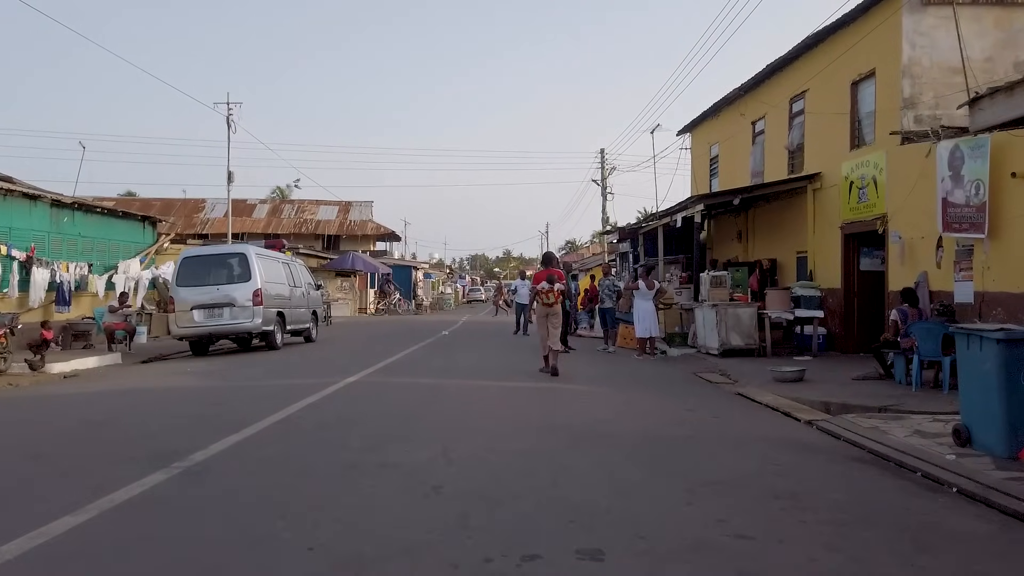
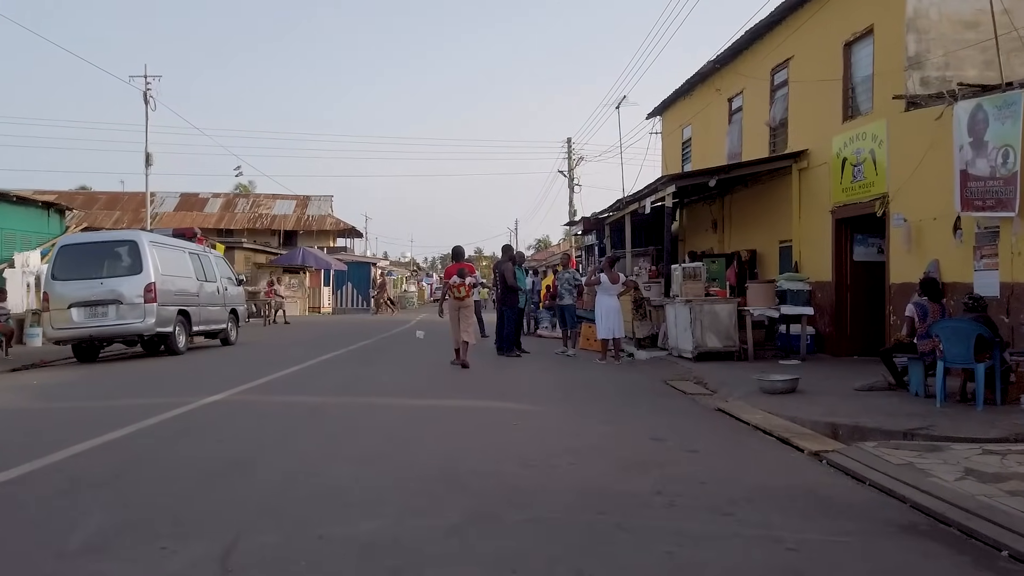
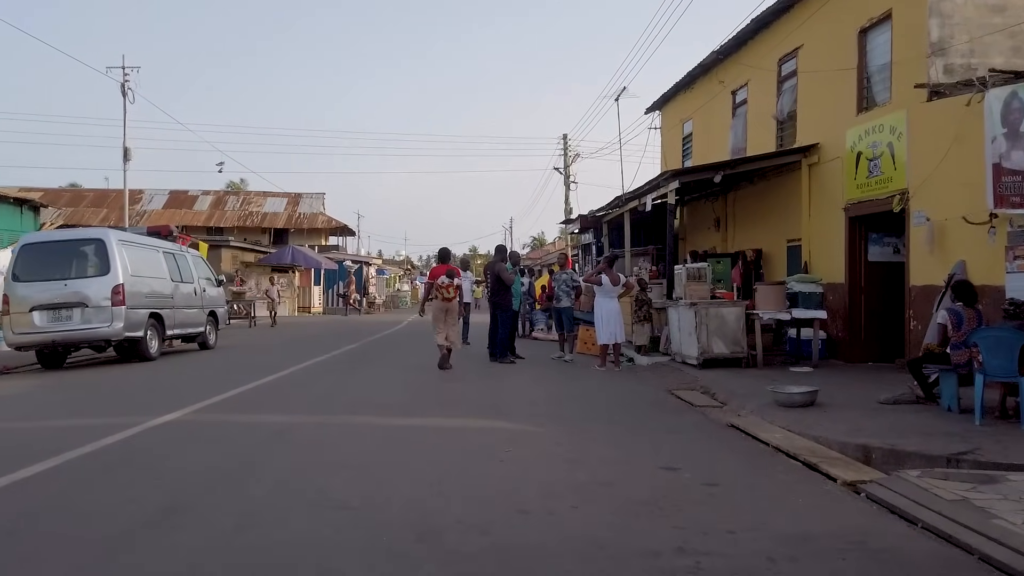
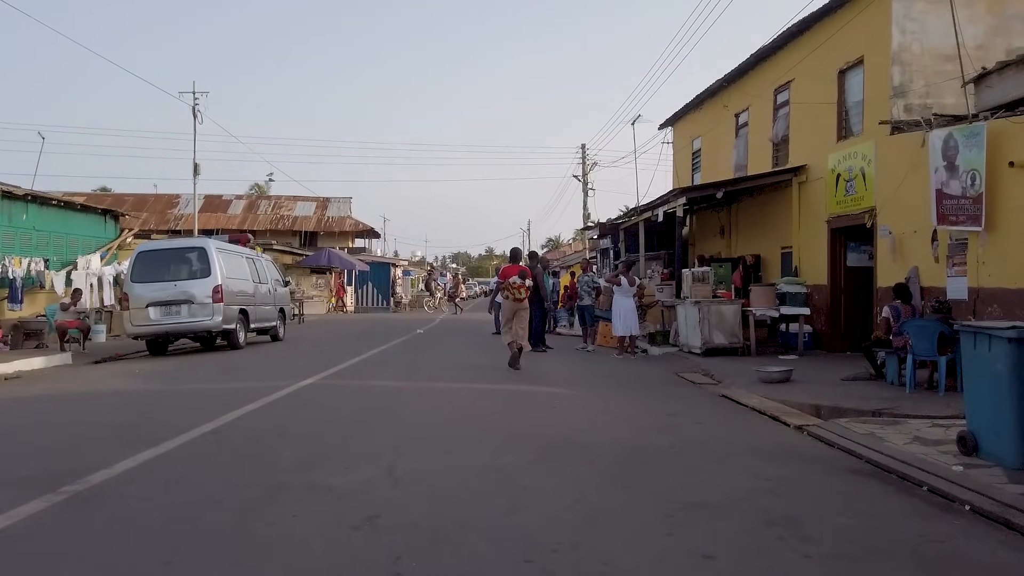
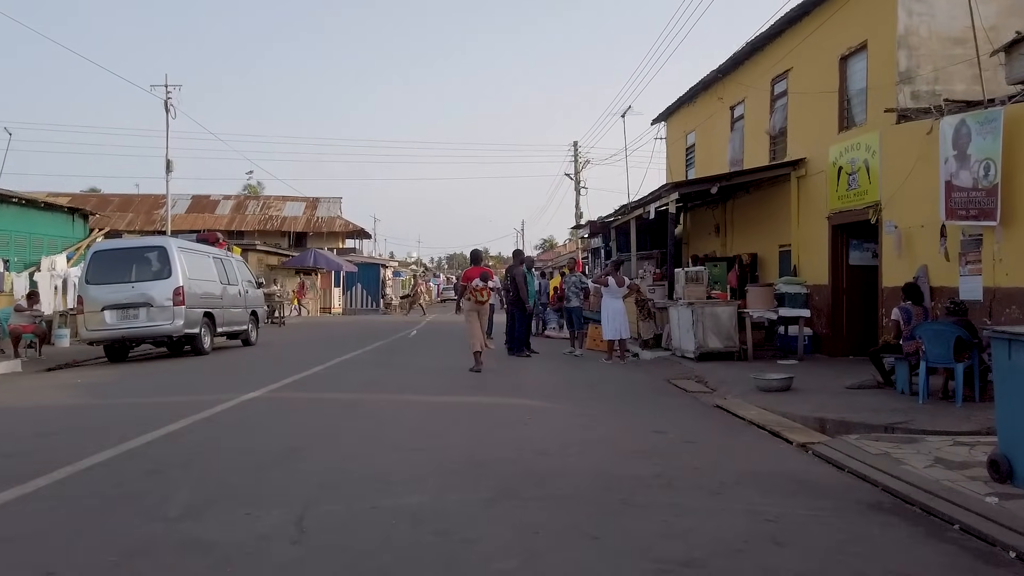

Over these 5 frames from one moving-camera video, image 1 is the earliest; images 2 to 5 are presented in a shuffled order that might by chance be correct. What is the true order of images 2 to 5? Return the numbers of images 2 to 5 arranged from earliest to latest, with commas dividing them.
4, 5, 2, 3
